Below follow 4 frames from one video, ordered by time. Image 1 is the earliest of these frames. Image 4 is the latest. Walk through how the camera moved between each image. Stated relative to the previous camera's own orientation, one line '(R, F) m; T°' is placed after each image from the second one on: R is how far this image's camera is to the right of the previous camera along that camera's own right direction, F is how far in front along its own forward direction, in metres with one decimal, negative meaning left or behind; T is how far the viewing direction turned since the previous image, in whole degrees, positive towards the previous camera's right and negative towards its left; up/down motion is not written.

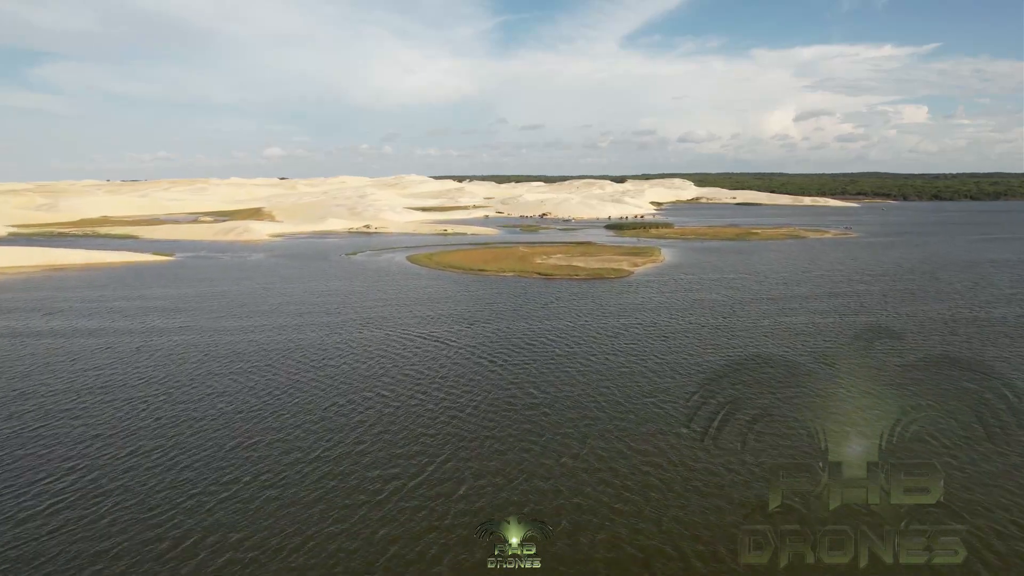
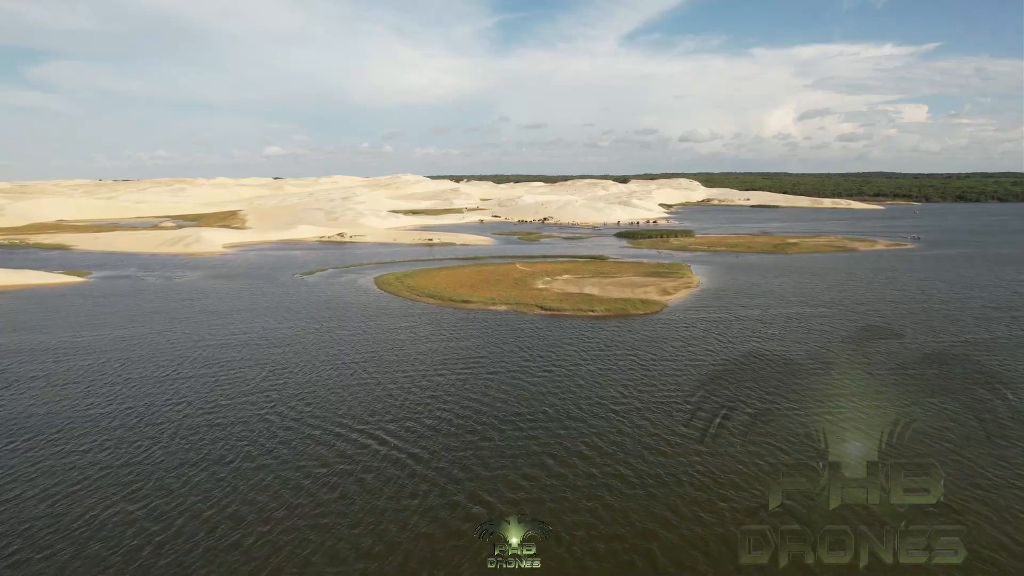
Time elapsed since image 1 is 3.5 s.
(+0.2, +7.0) m; 0°
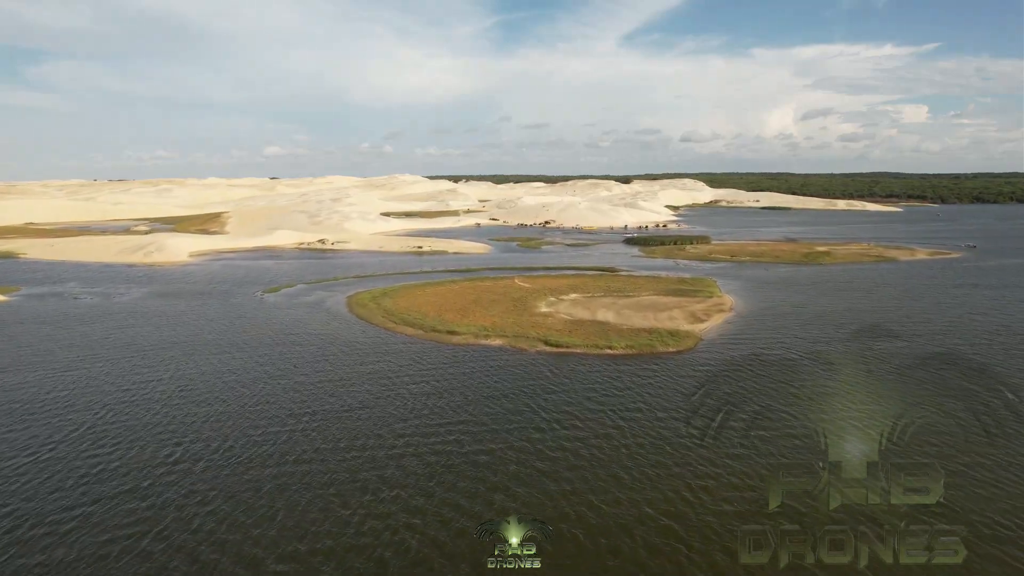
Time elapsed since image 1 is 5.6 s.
(+0.1, +4.2) m; 0°
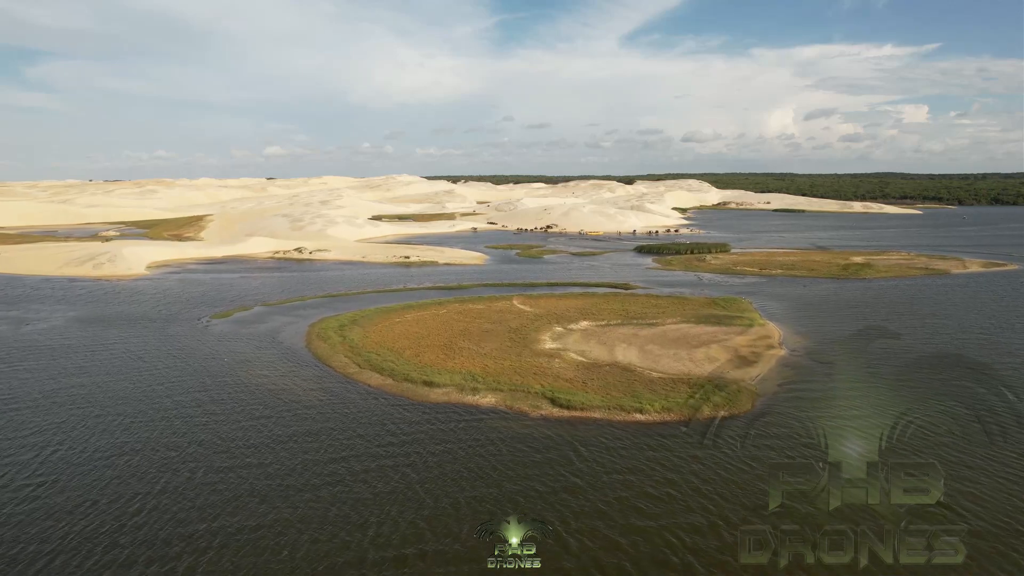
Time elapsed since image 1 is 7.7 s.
(+0.1, +4.2) m; 0°
